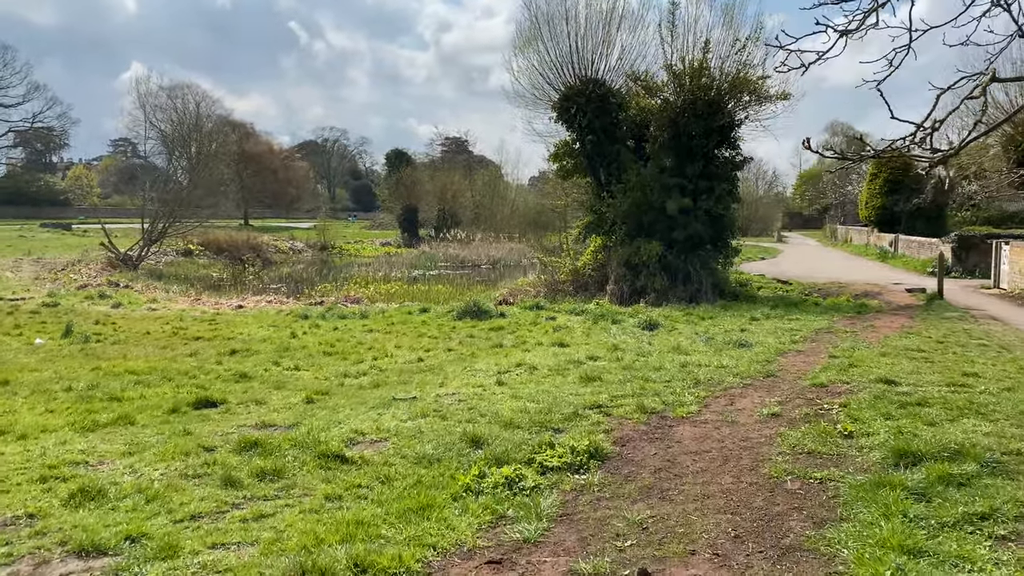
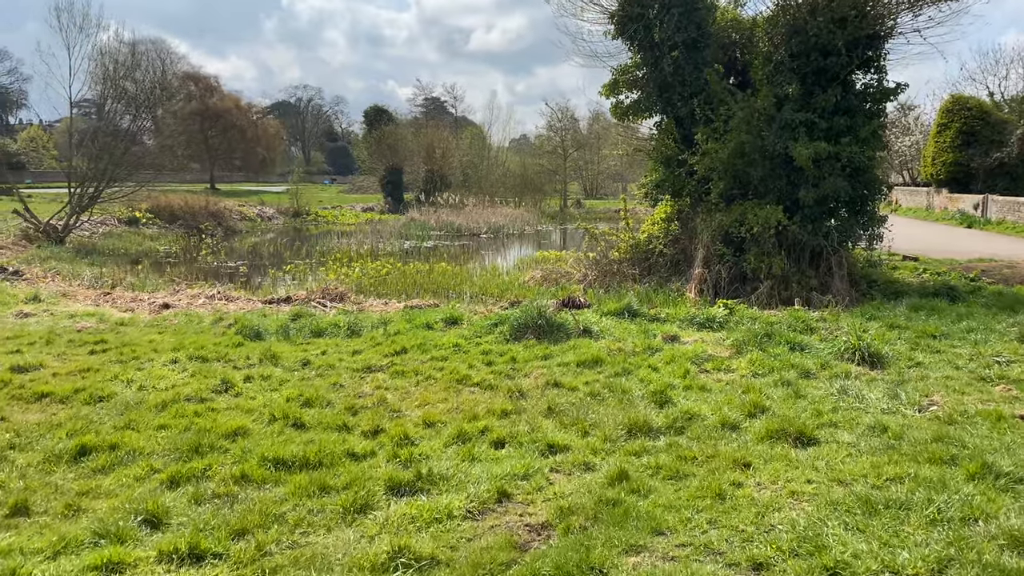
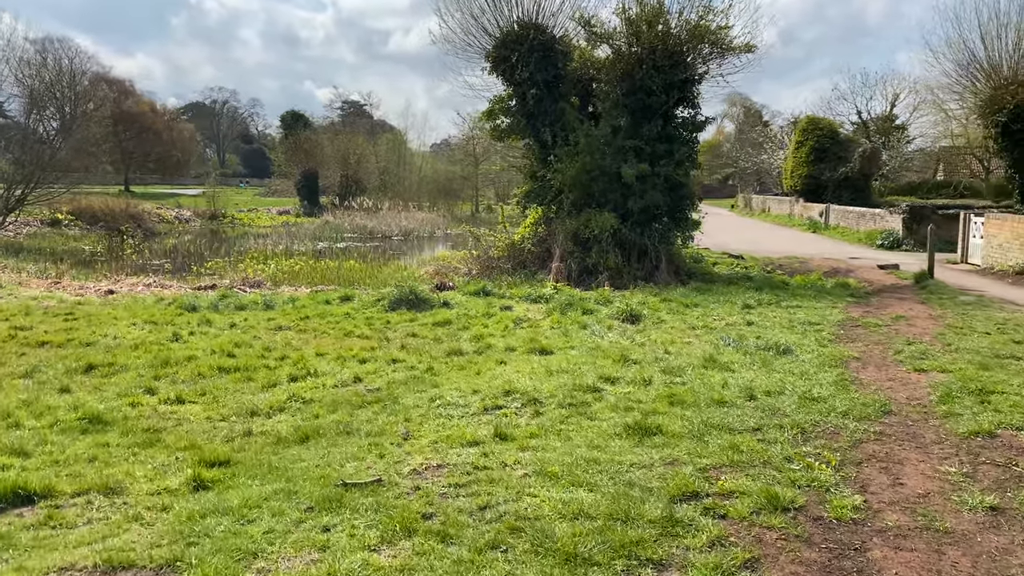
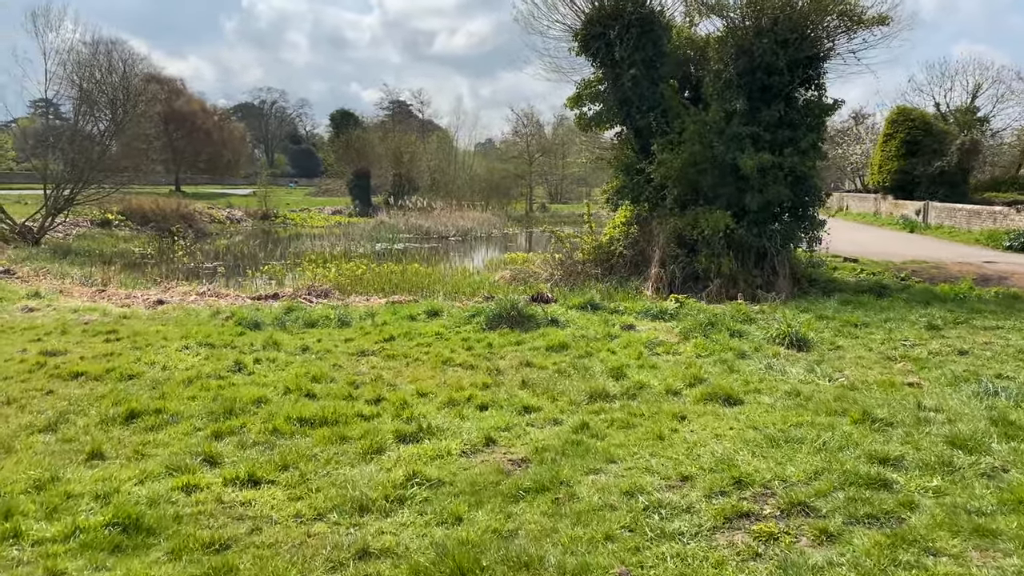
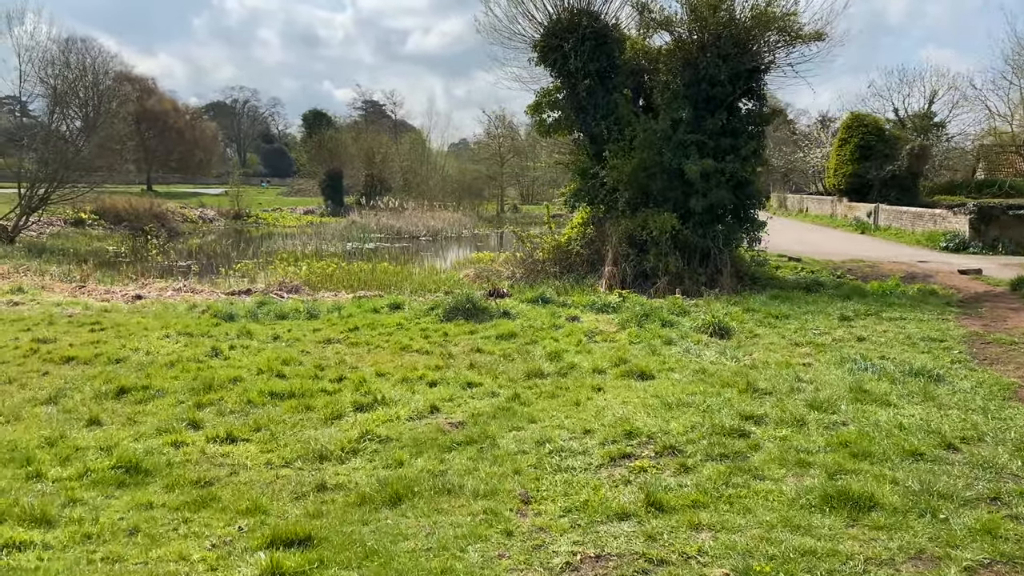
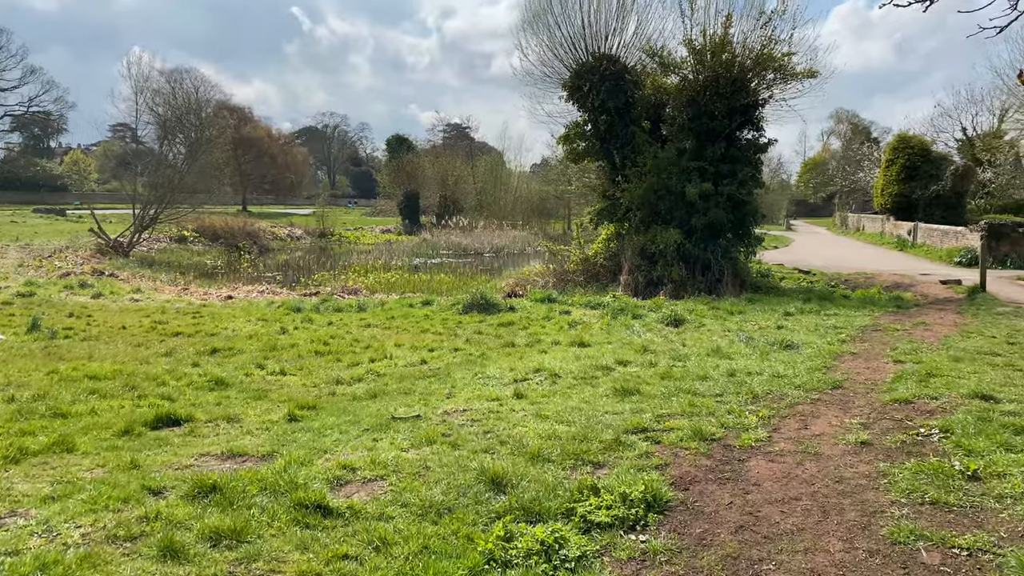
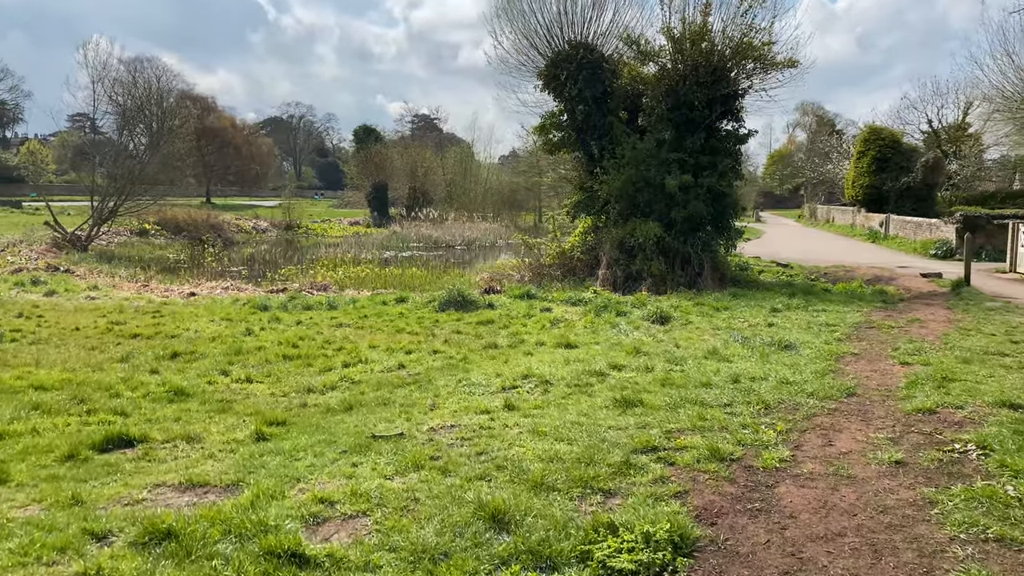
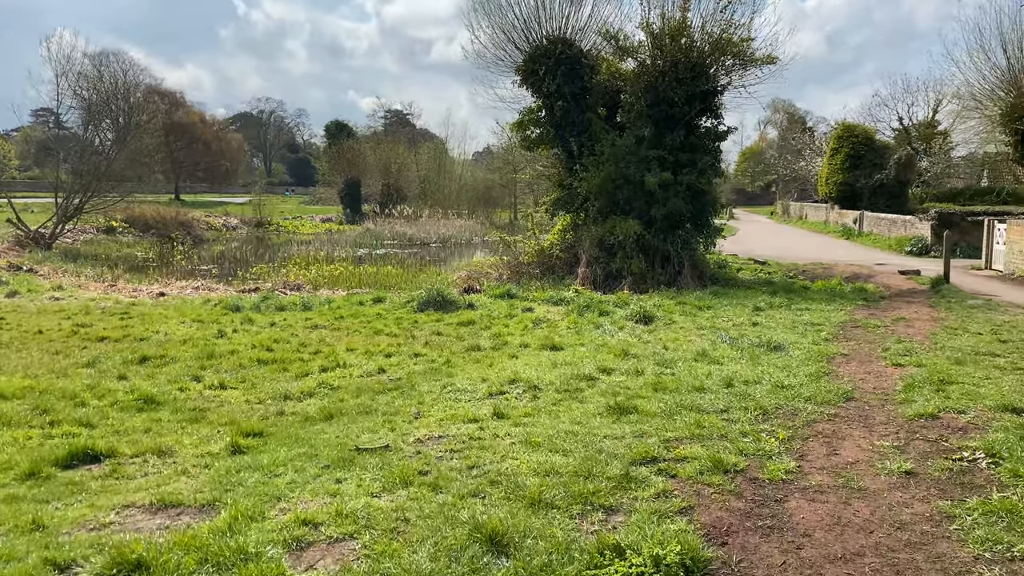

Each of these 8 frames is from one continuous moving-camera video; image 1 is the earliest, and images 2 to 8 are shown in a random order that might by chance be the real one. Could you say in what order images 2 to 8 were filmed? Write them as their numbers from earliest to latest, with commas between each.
6, 7, 8, 3, 5, 4, 2
